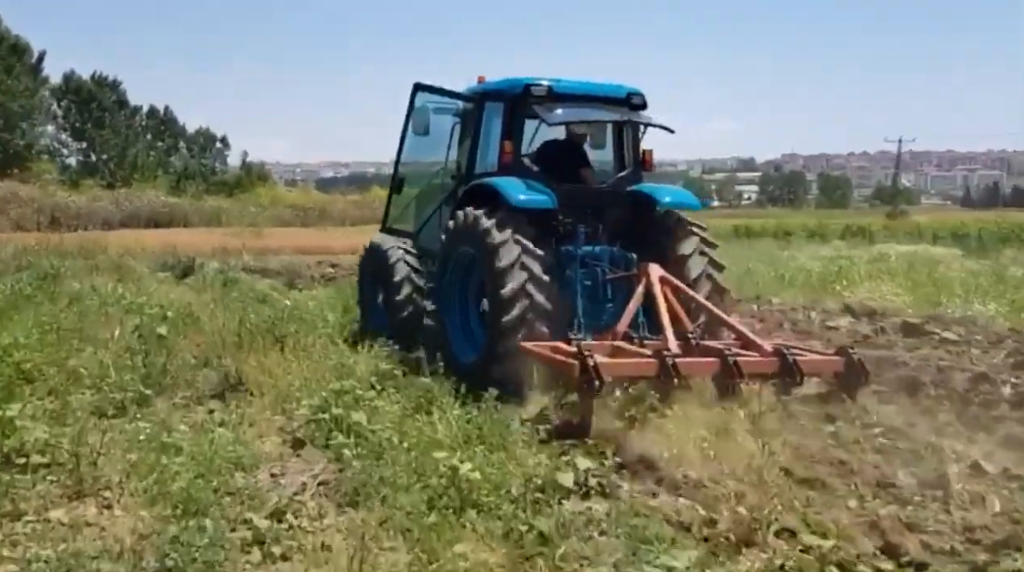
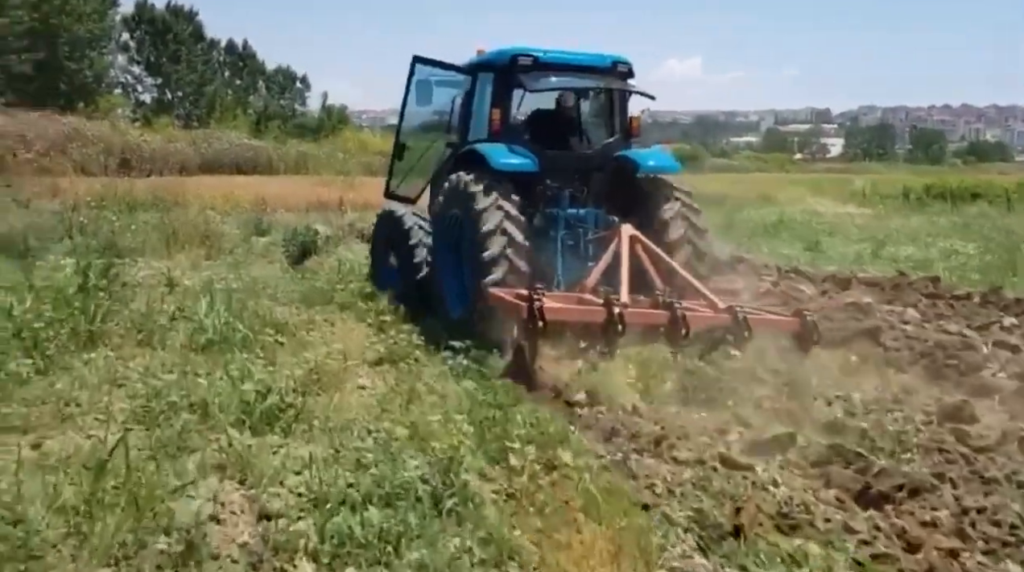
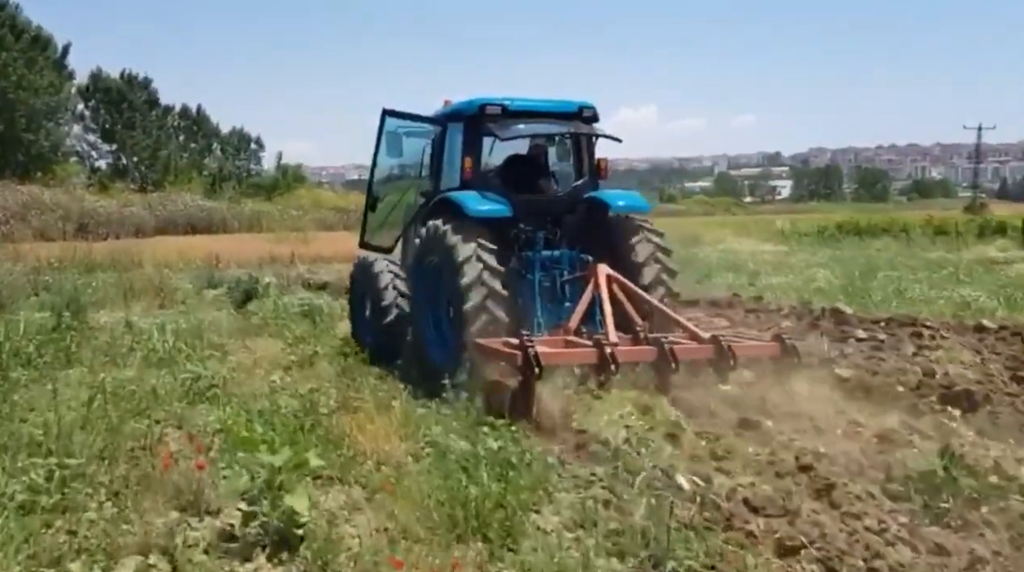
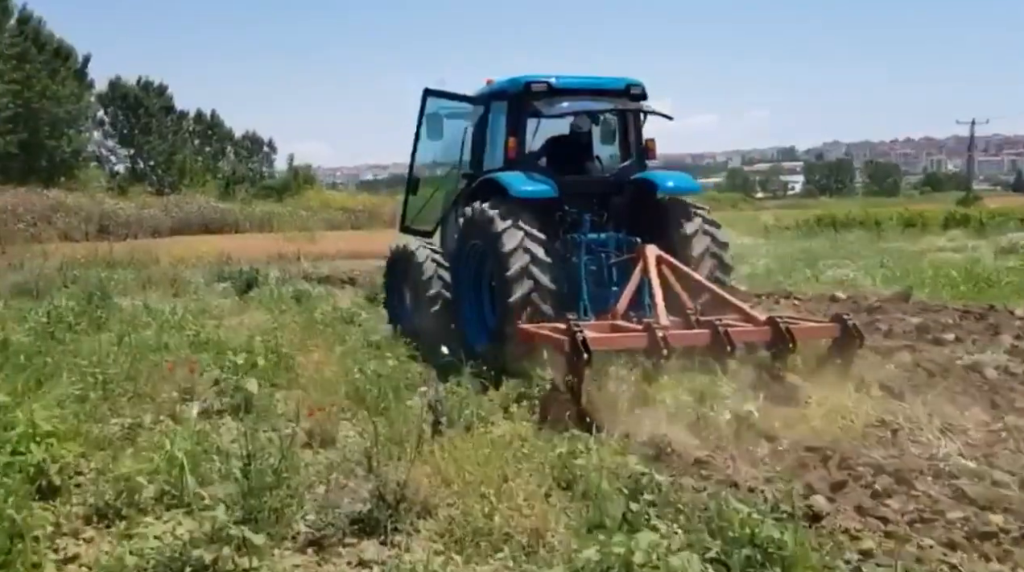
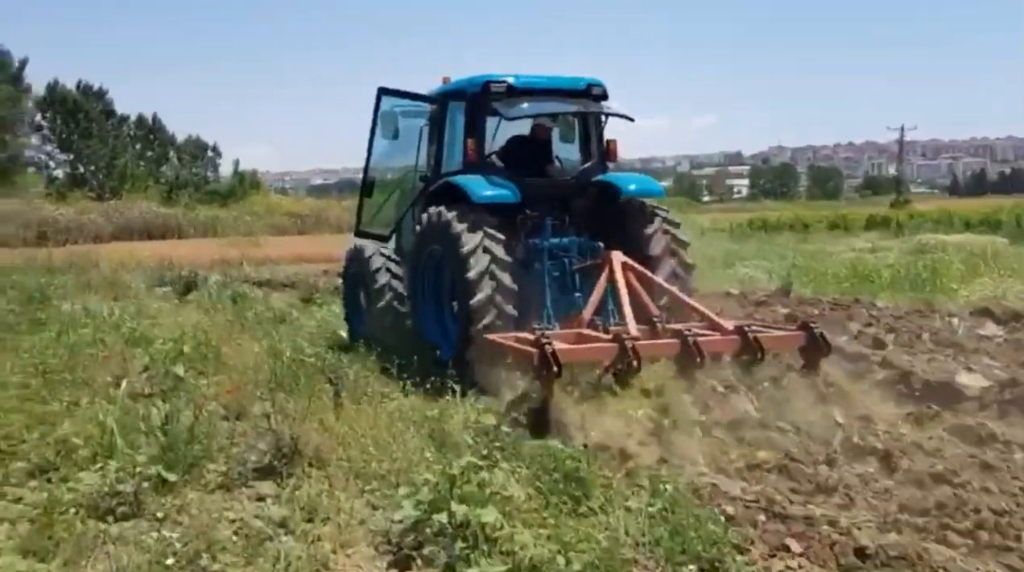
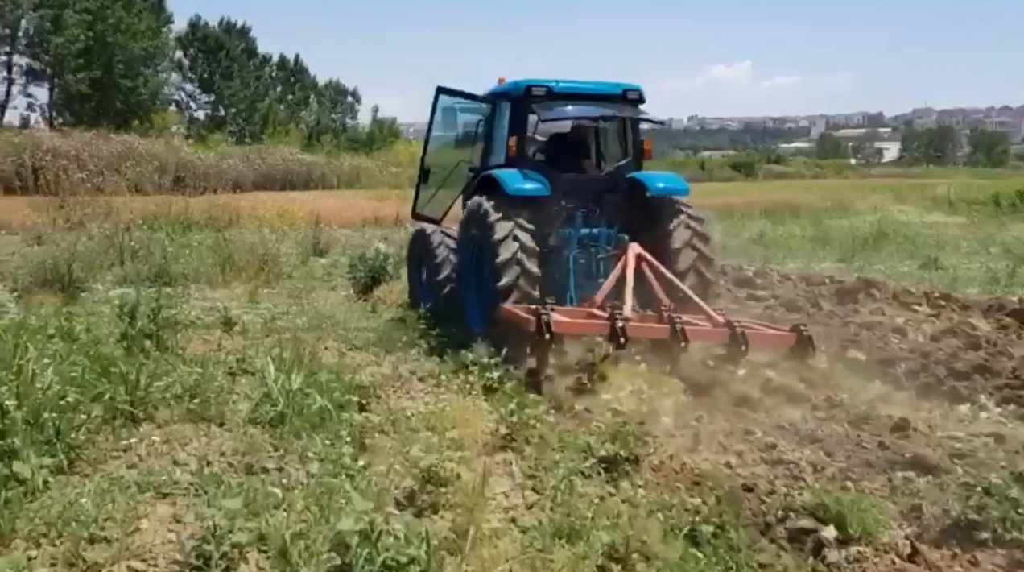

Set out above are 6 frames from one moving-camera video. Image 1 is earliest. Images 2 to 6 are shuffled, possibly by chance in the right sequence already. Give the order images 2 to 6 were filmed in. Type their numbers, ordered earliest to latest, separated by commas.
5, 4, 3, 2, 6
